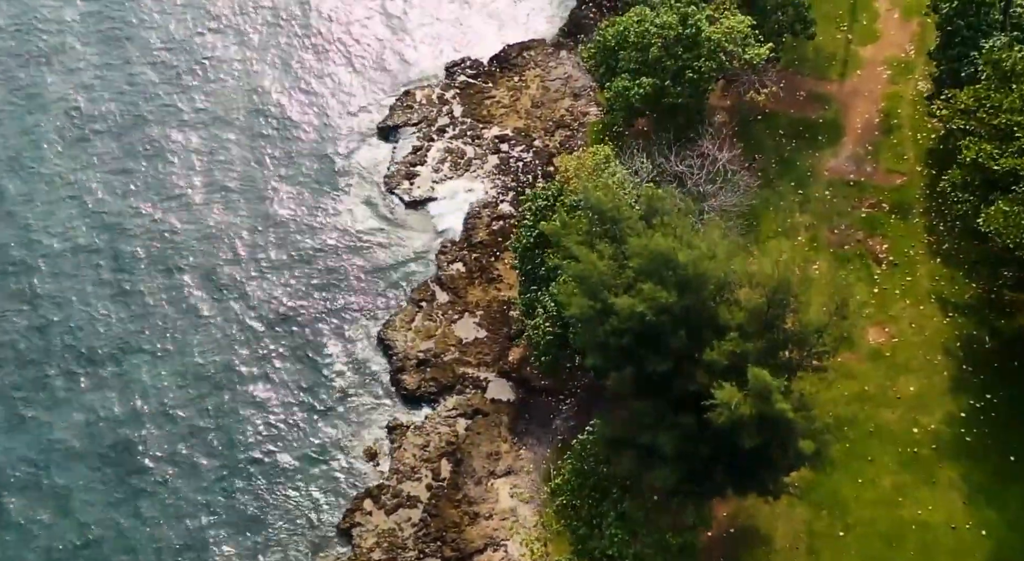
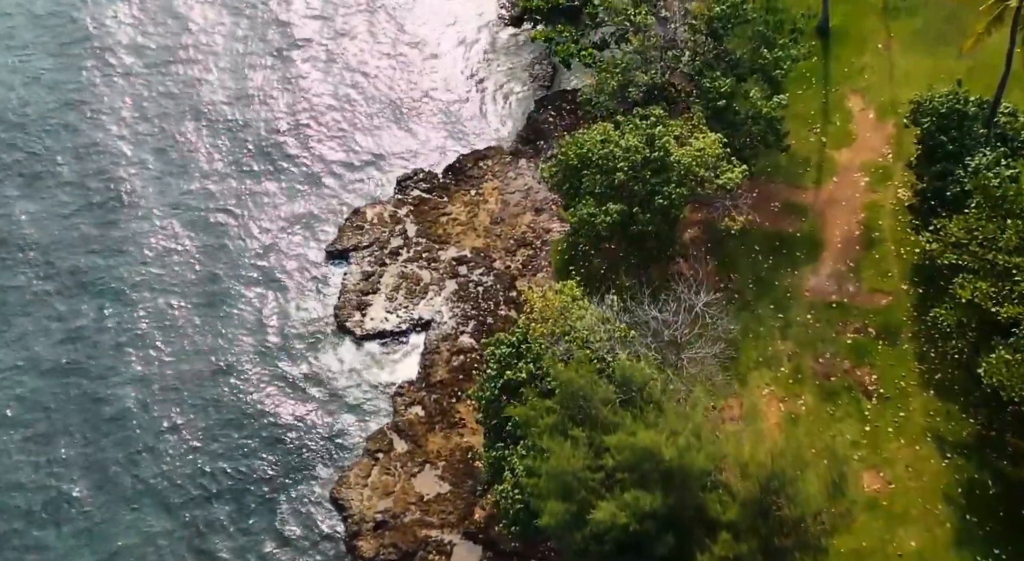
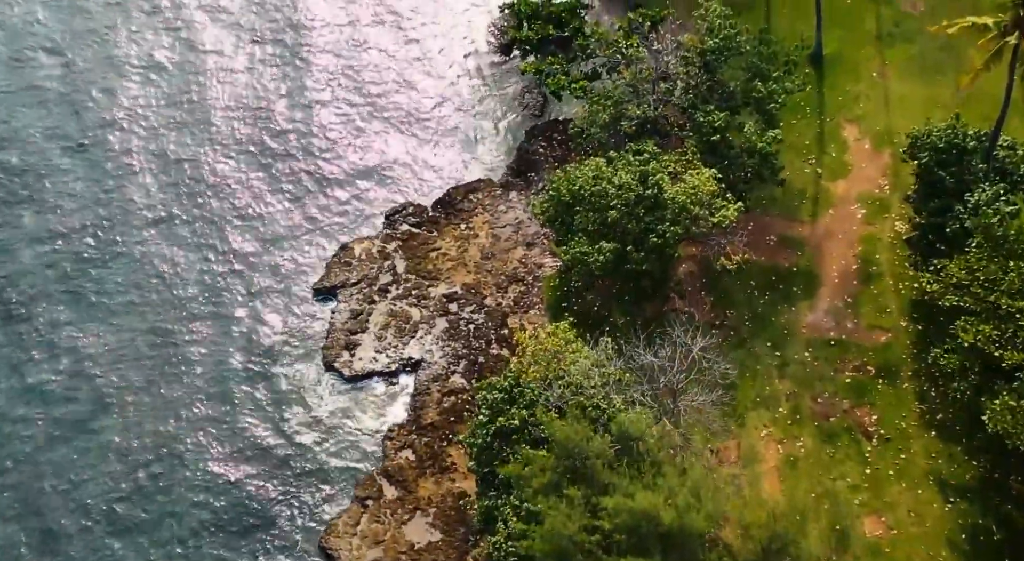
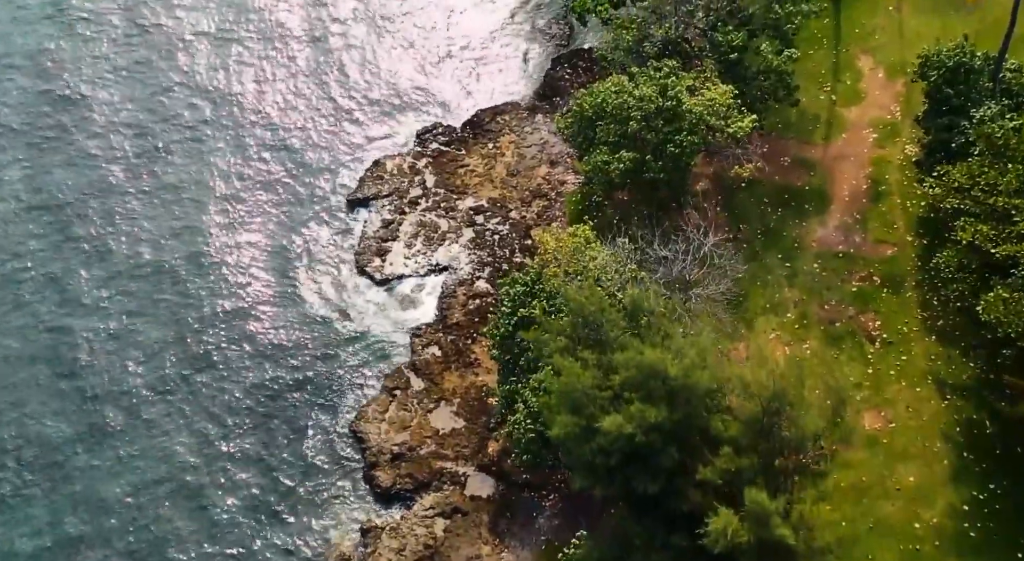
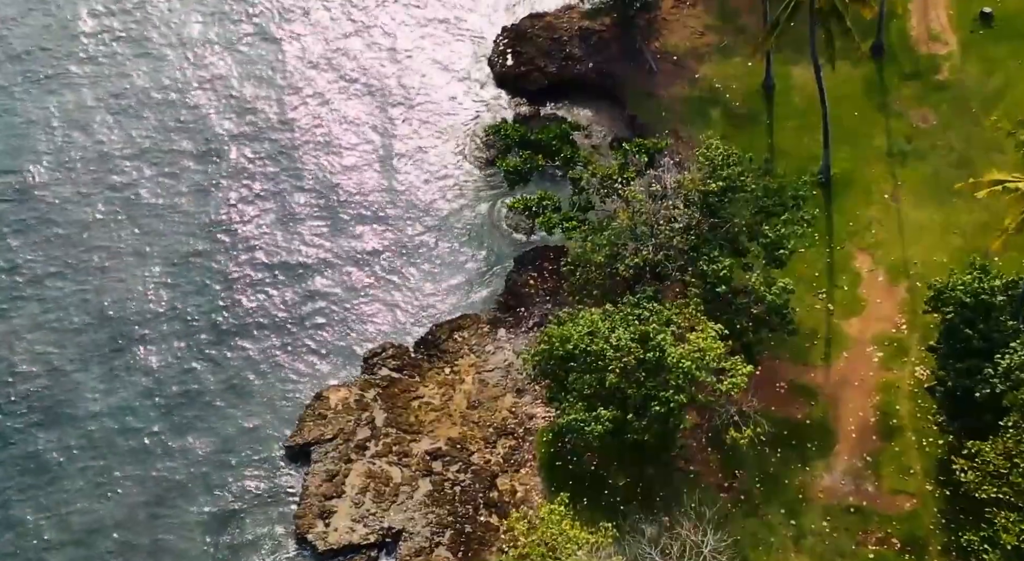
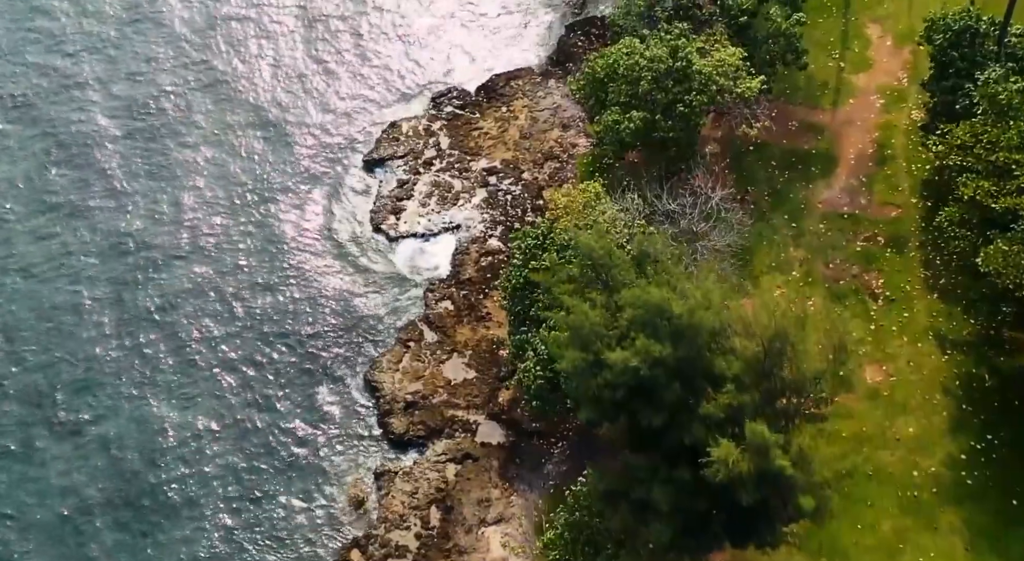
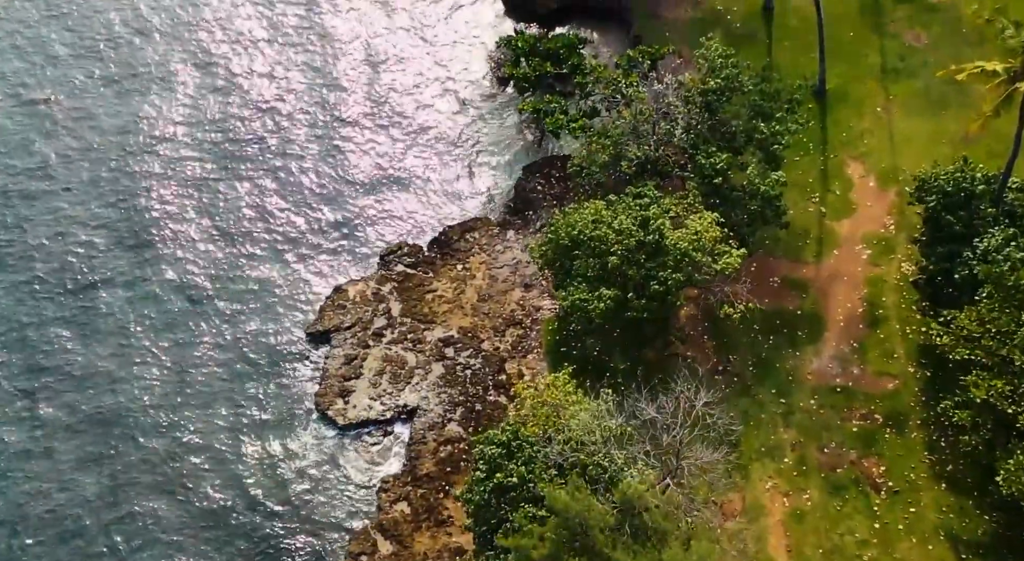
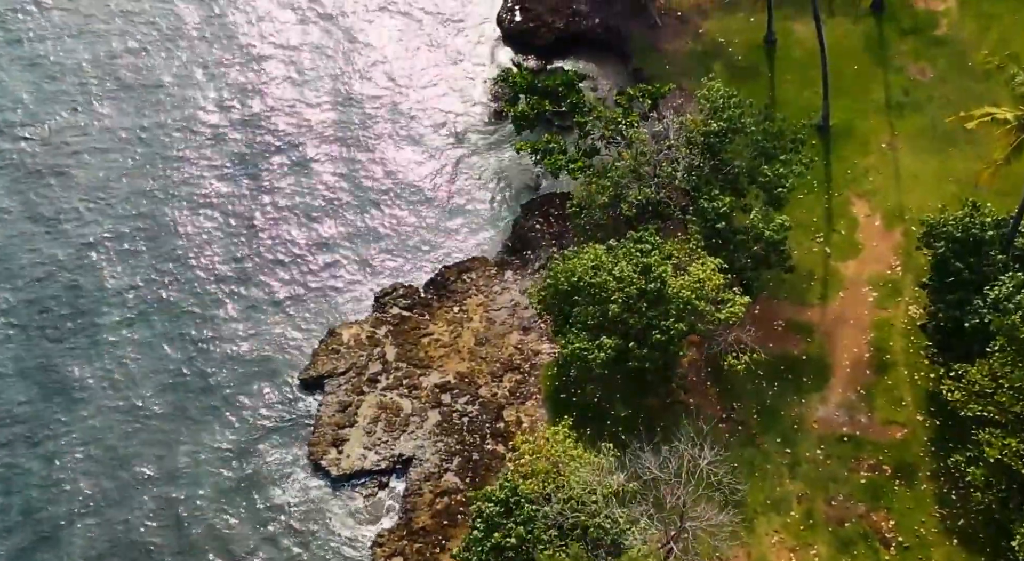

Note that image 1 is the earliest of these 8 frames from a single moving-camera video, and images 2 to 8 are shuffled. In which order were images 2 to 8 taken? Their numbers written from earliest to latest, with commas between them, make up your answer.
6, 4, 2, 3, 7, 8, 5
